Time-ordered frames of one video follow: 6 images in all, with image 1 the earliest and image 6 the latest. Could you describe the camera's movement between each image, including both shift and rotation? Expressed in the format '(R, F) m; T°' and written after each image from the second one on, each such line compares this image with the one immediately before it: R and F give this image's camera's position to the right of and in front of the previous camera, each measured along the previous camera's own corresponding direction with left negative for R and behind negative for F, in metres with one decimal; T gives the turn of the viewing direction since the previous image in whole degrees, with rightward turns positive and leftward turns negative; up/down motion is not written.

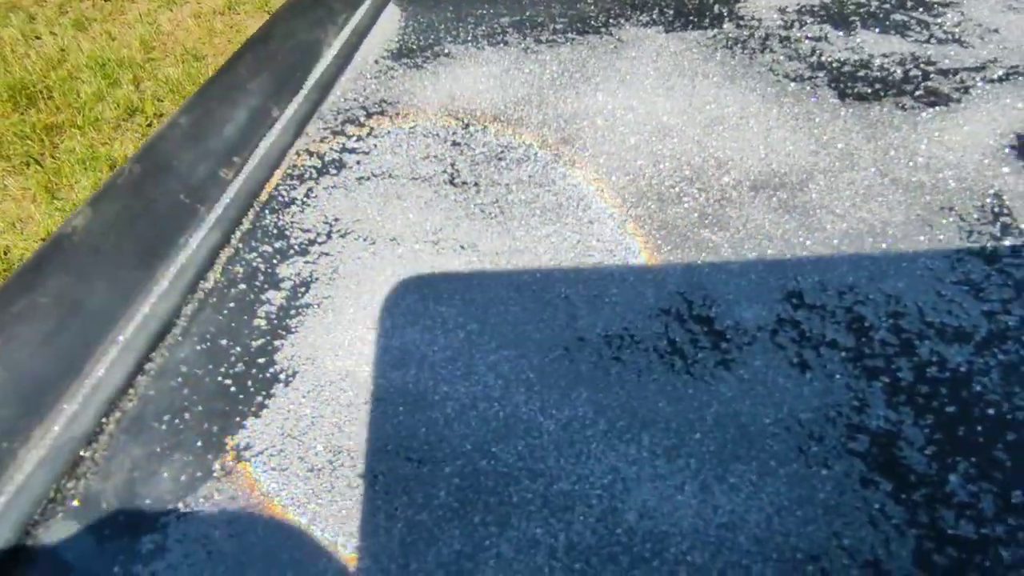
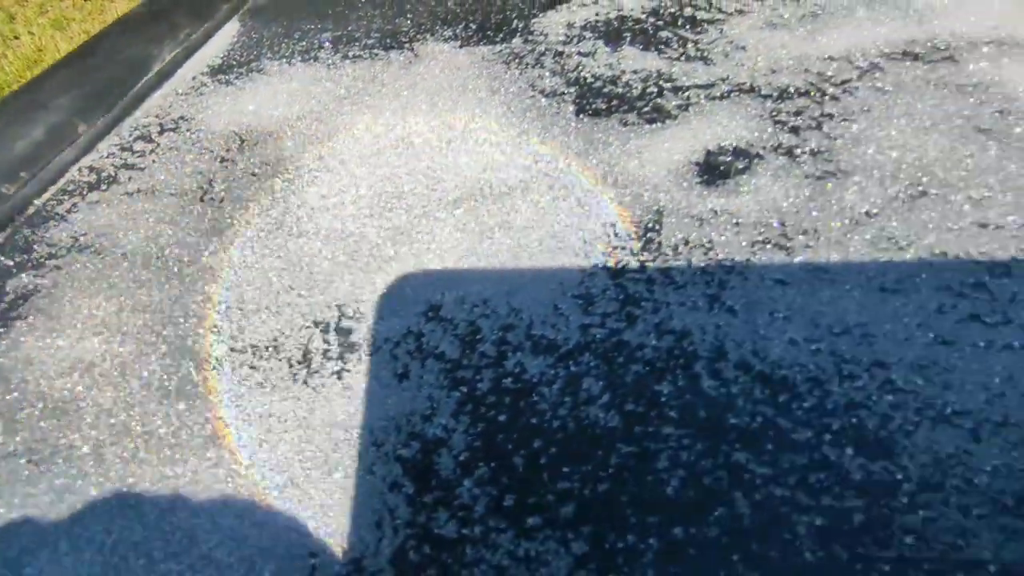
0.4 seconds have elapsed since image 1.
(+0.2, 0.0) m; -2°
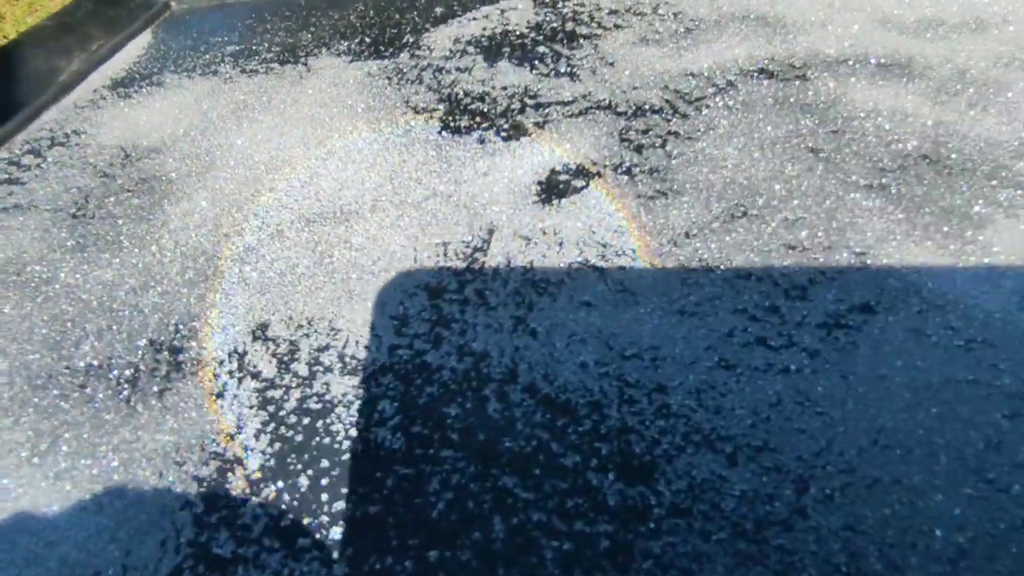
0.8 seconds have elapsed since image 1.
(+0.1, 0.0) m; +1°
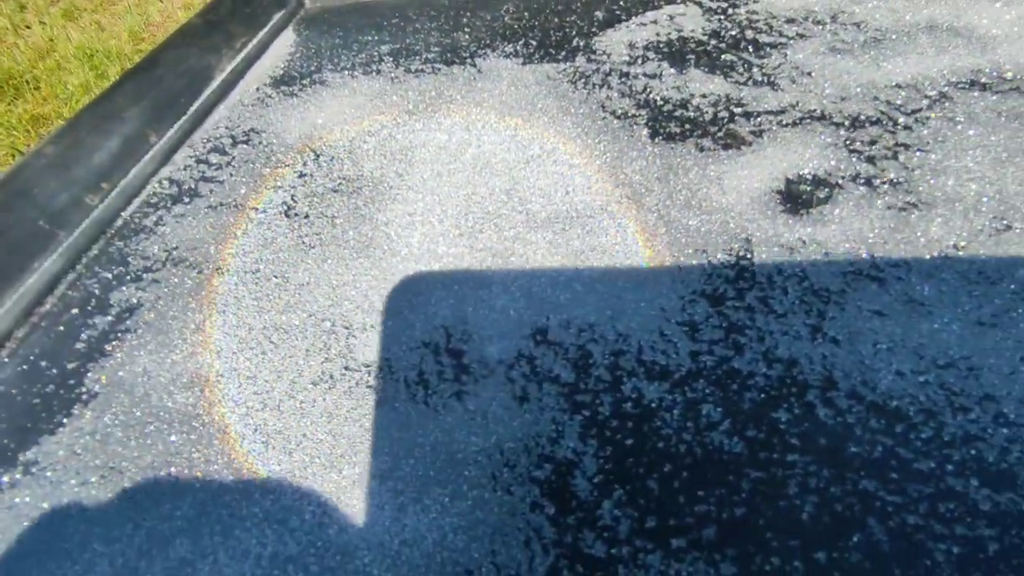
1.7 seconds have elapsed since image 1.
(-0.2, 0.0) m; 0°
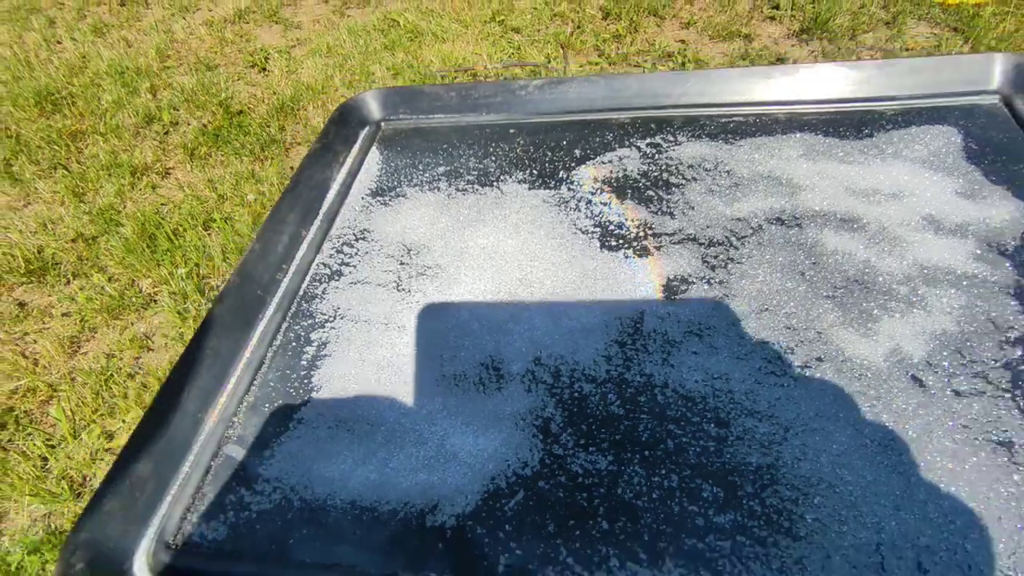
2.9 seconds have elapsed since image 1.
(0.0, -0.5) m; 0°
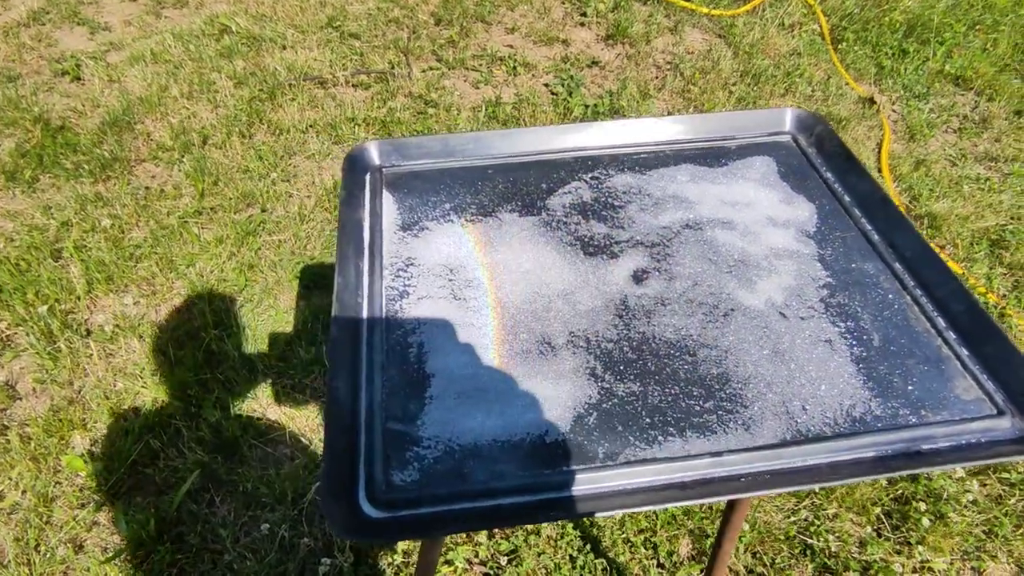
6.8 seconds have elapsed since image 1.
(-0.4, -0.4) m; +16°
